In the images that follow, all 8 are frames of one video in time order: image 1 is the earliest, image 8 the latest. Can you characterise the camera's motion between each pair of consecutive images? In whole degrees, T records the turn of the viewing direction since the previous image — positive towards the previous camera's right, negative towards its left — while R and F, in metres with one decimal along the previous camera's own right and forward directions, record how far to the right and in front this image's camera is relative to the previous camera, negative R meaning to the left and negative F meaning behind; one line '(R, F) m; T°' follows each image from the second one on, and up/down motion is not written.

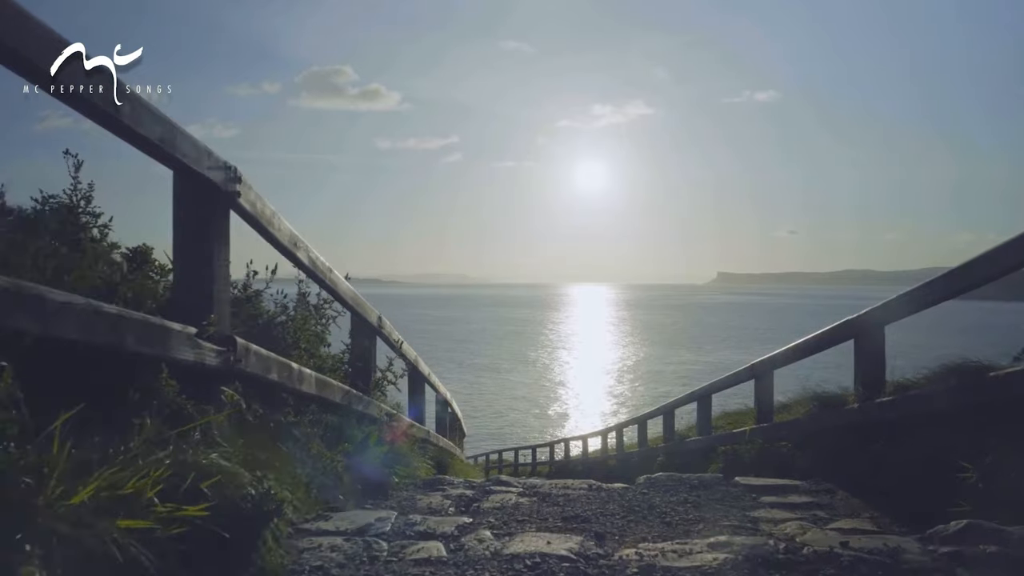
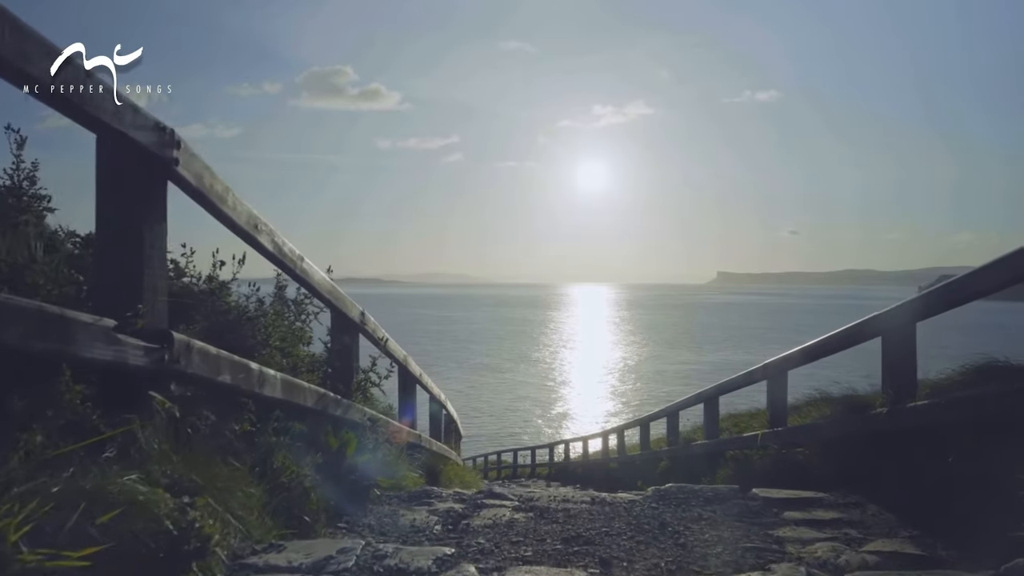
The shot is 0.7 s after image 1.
(0.0, +0.5) m; 0°
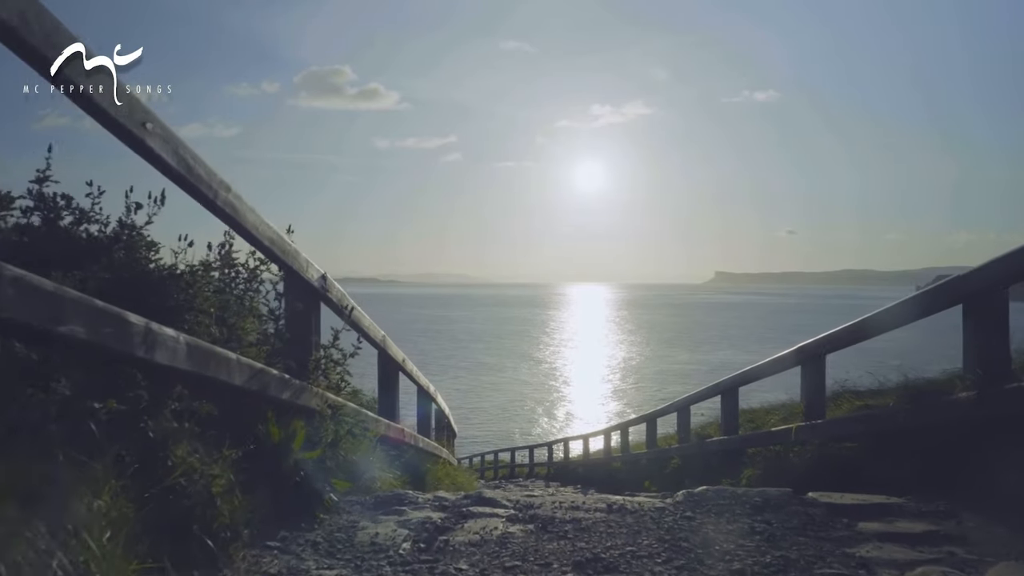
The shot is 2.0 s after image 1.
(0.0, +1.0) m; 0°
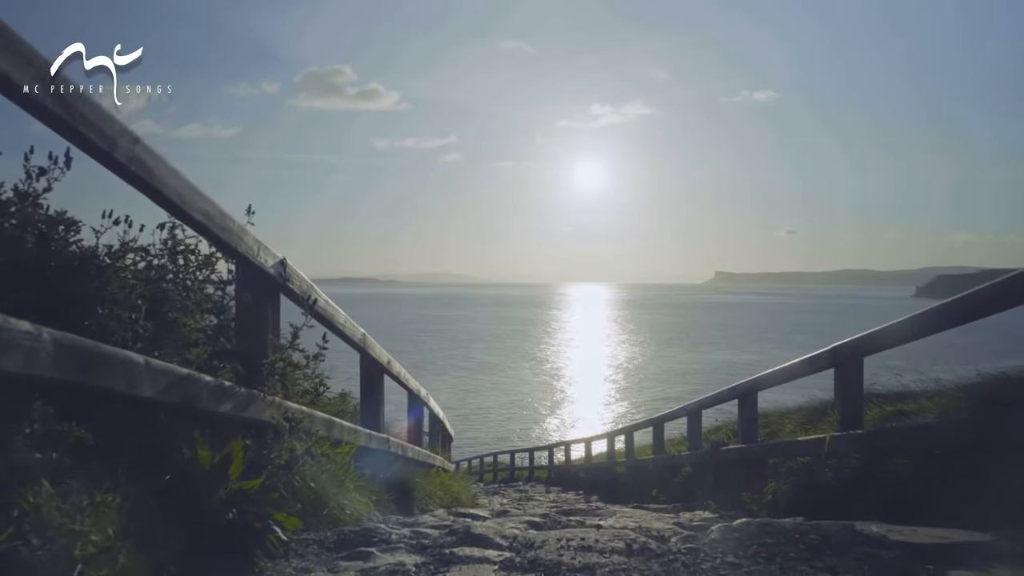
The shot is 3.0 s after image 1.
(0.0, +0.8) m; 0°
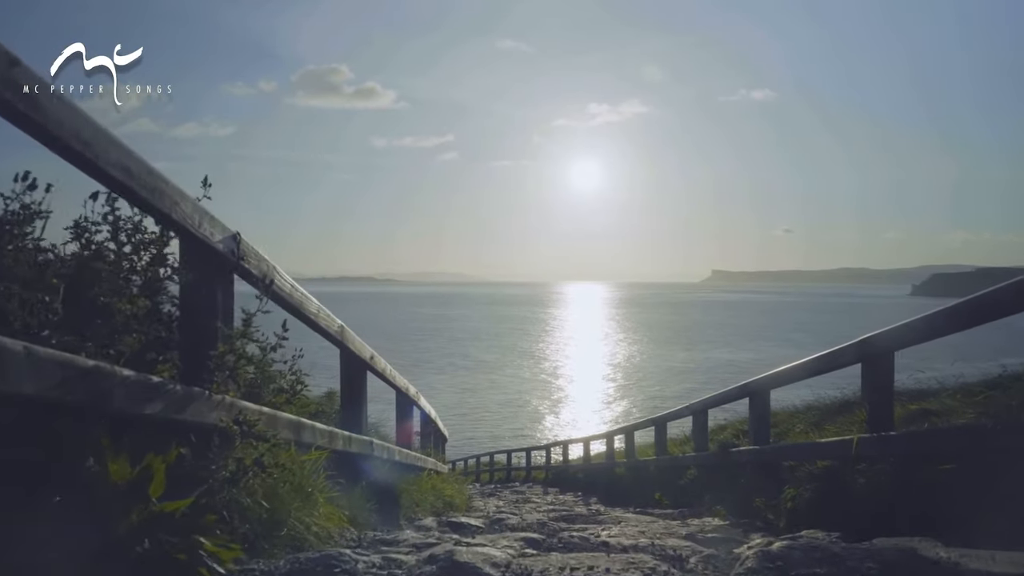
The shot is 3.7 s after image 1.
(0.0, +0.6) m; 0°
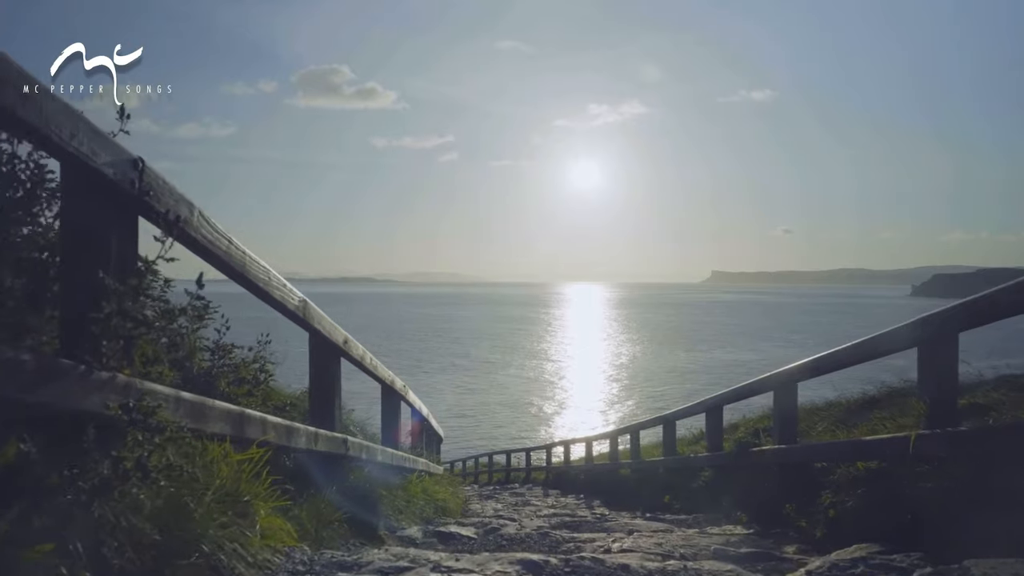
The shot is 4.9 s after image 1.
(0.0, +0.8) m; 0°
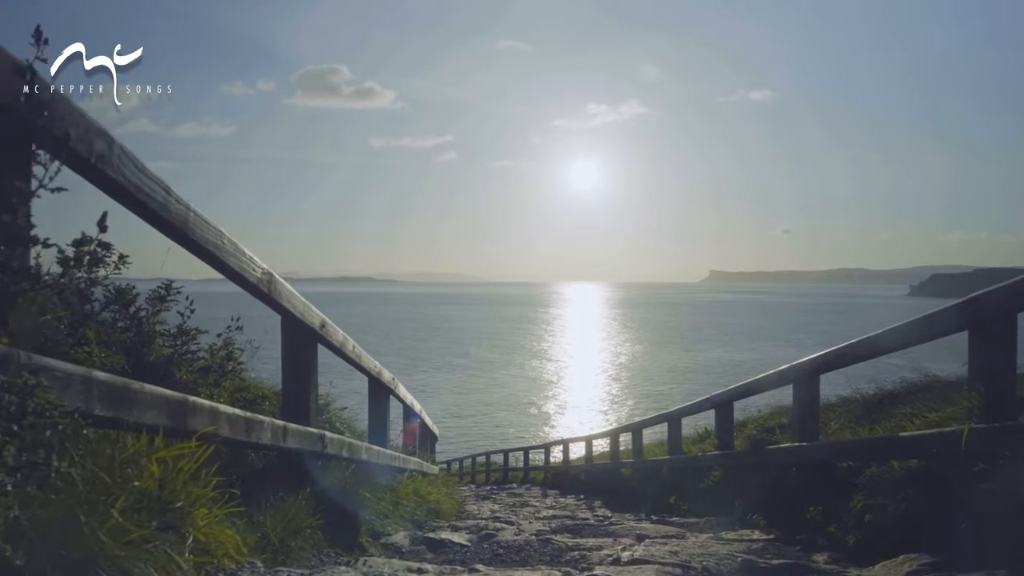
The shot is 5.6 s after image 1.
(0.0, +0.5) m; 0°
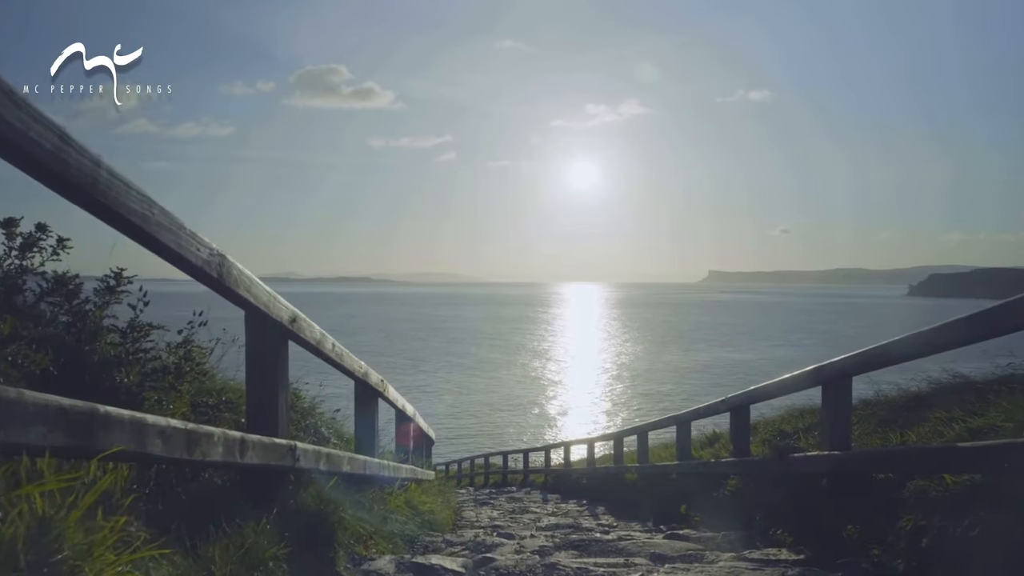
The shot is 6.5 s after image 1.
(0.0, +0.6) m; 0°
